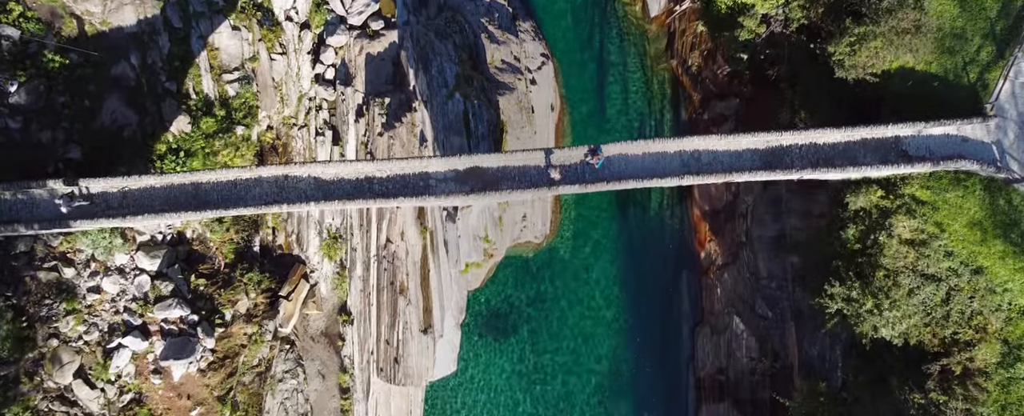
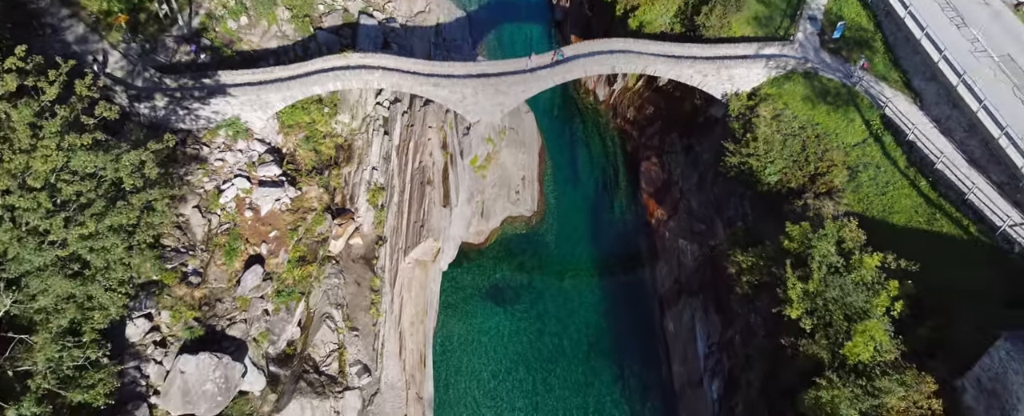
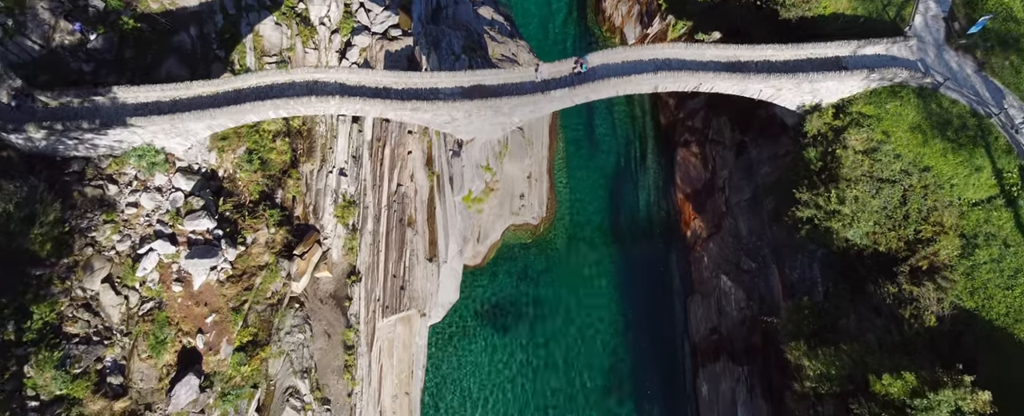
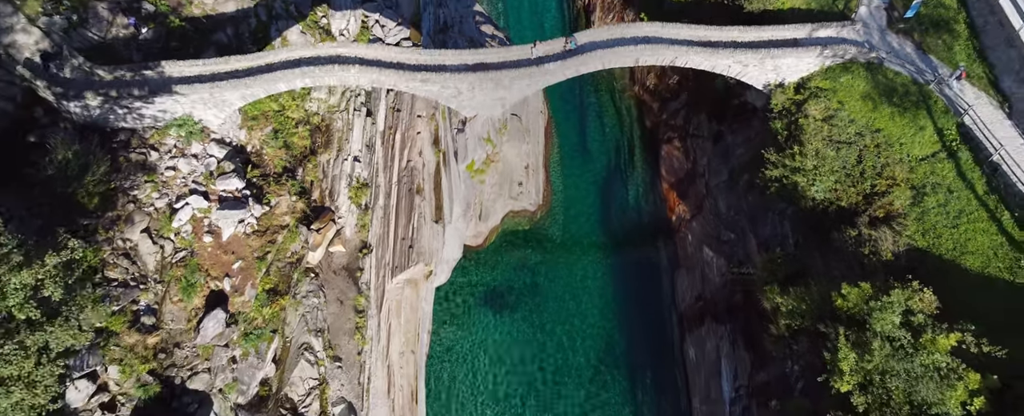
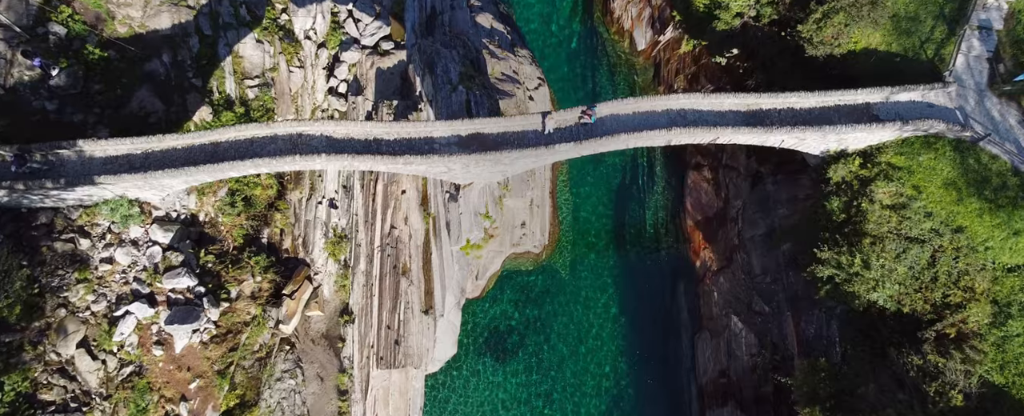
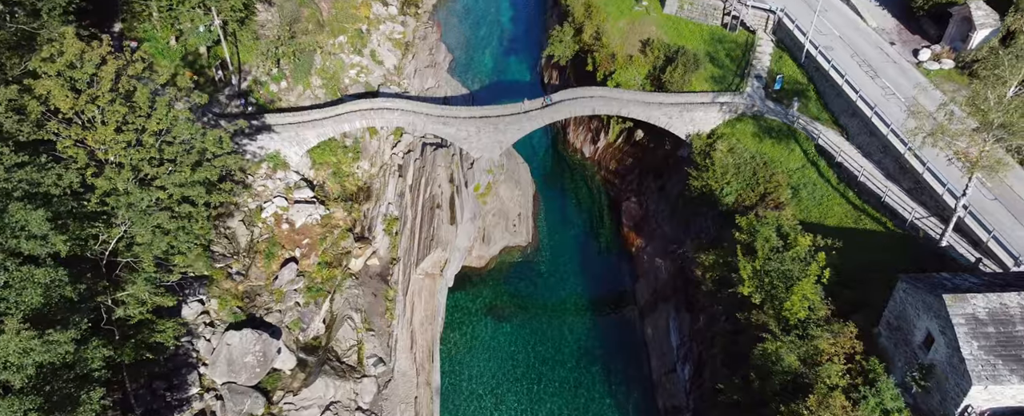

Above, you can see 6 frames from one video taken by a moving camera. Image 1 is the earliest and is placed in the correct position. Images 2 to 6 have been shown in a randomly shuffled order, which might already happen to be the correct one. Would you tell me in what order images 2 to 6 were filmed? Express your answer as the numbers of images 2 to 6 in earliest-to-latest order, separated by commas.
5, 3, 4, 2, 6
